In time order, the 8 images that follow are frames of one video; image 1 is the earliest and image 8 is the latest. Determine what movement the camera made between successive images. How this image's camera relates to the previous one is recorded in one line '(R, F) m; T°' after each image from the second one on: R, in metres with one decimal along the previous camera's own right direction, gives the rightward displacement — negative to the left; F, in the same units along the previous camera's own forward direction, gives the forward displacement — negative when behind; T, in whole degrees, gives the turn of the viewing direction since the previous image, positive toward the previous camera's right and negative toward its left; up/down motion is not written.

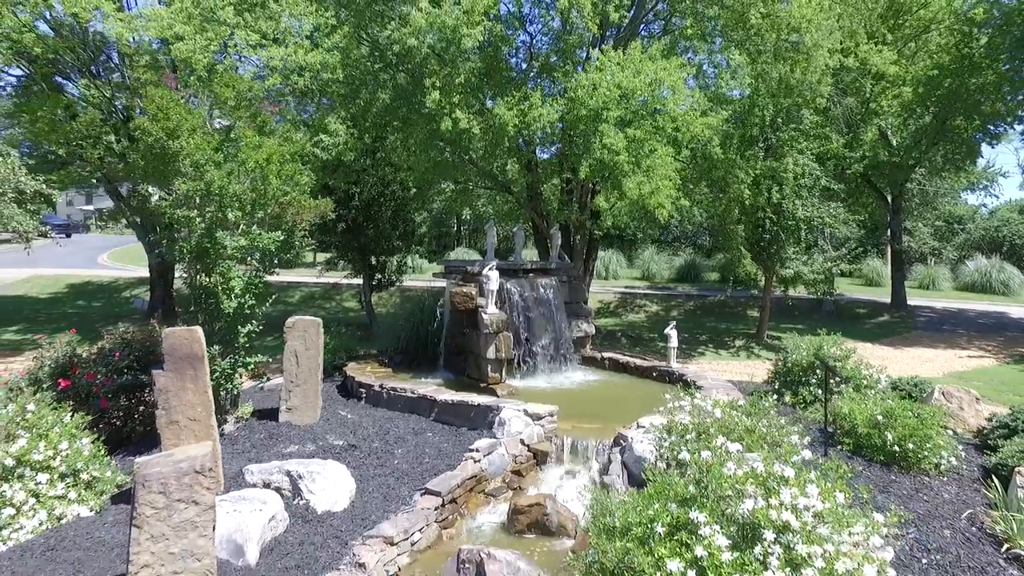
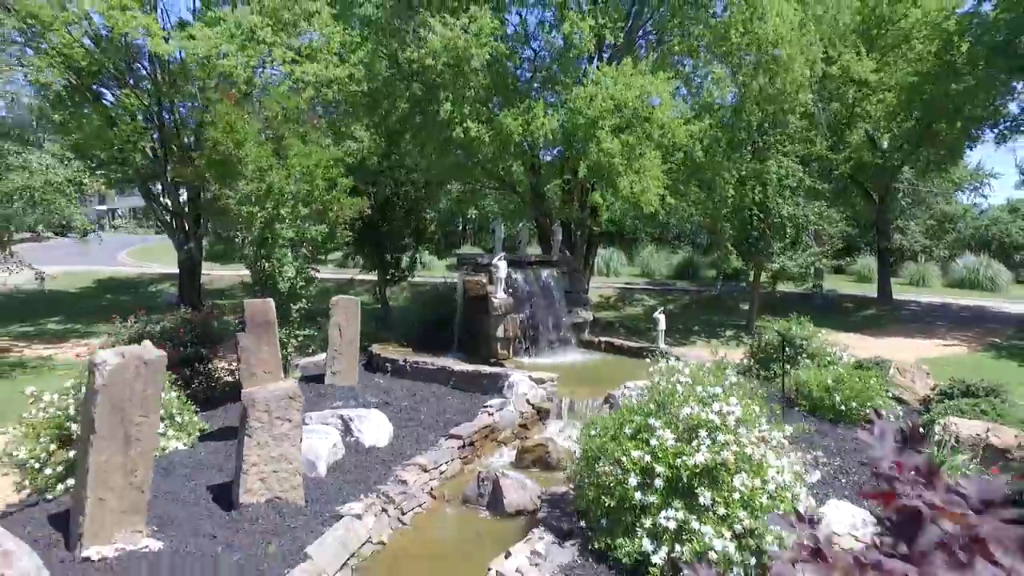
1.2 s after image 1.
(0.0, -1.2) m; 0°
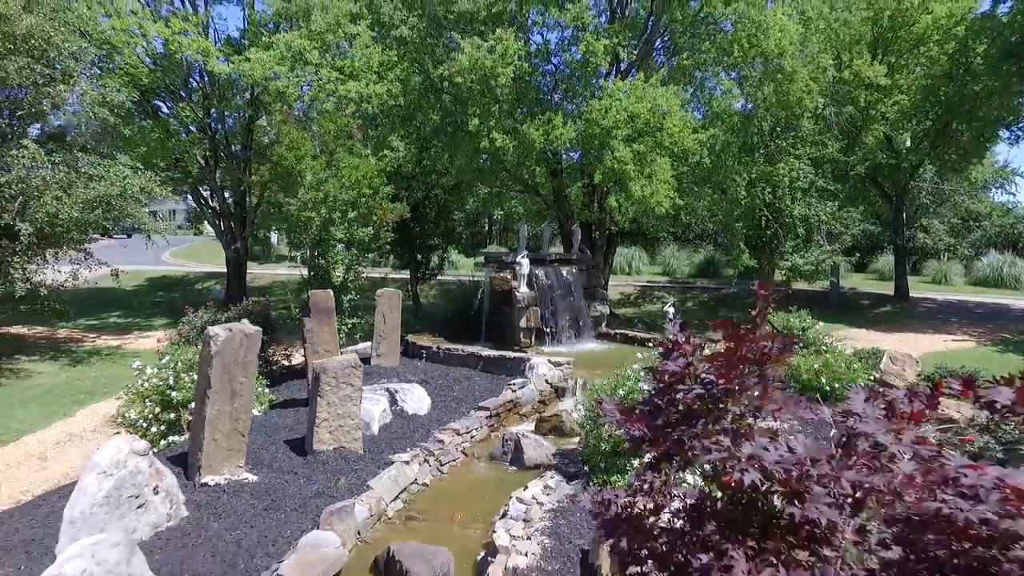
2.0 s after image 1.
(+0.1, -1.1) m; -2°
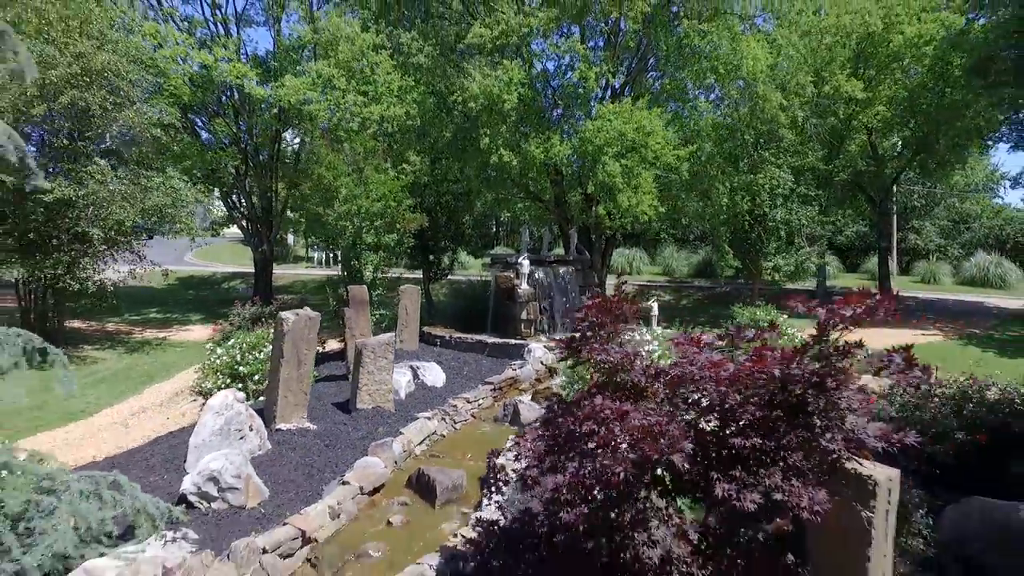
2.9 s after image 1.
(+0.1, -1.7) m; -1°
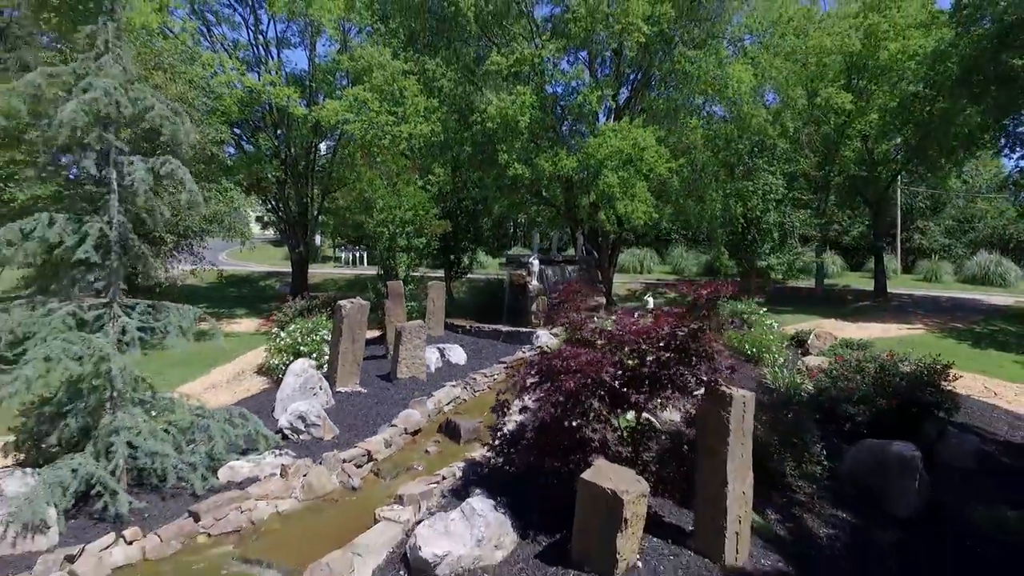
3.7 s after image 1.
(+0.2, -1.9) m; -2°
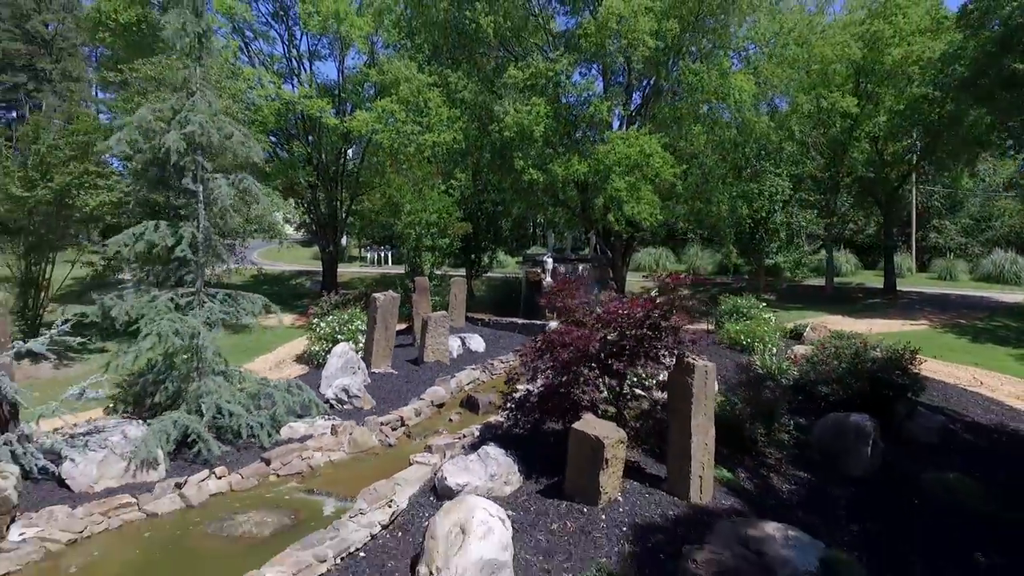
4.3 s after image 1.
(+0.1, -1.2) m; -2°
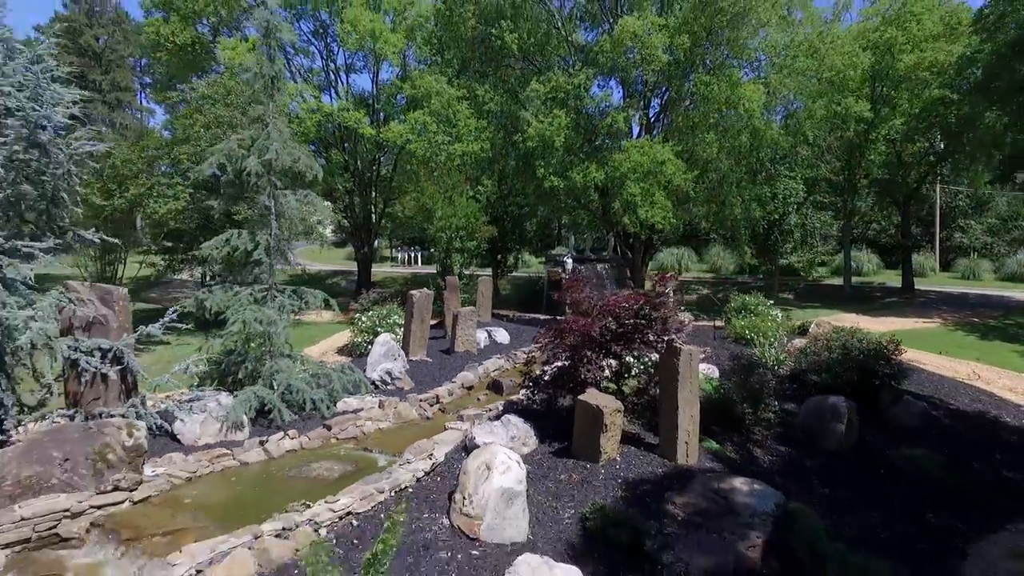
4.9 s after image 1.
(+0.1, -1.3) m; -3°
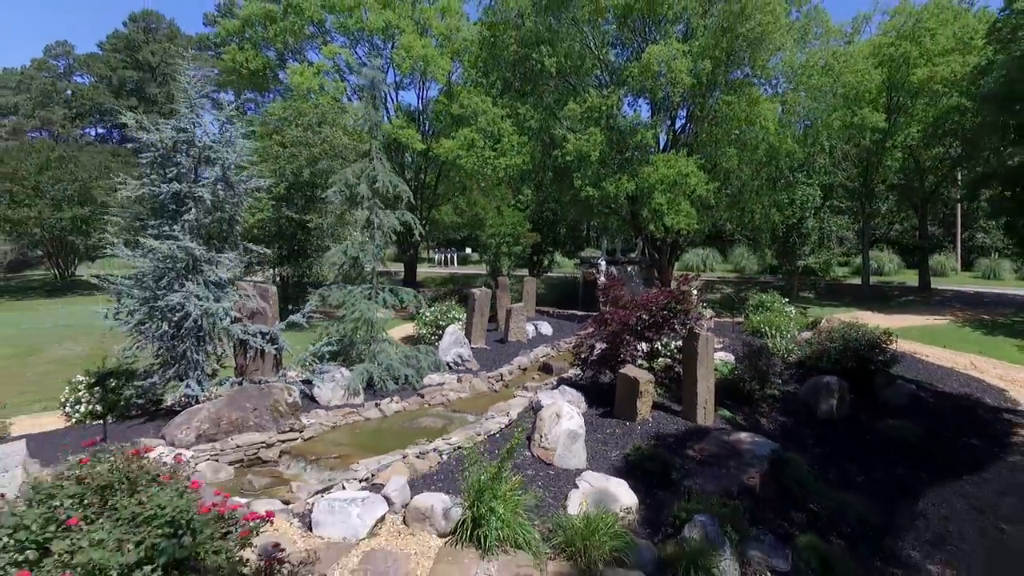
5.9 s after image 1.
(-0.5, -2.1) m; -2°
